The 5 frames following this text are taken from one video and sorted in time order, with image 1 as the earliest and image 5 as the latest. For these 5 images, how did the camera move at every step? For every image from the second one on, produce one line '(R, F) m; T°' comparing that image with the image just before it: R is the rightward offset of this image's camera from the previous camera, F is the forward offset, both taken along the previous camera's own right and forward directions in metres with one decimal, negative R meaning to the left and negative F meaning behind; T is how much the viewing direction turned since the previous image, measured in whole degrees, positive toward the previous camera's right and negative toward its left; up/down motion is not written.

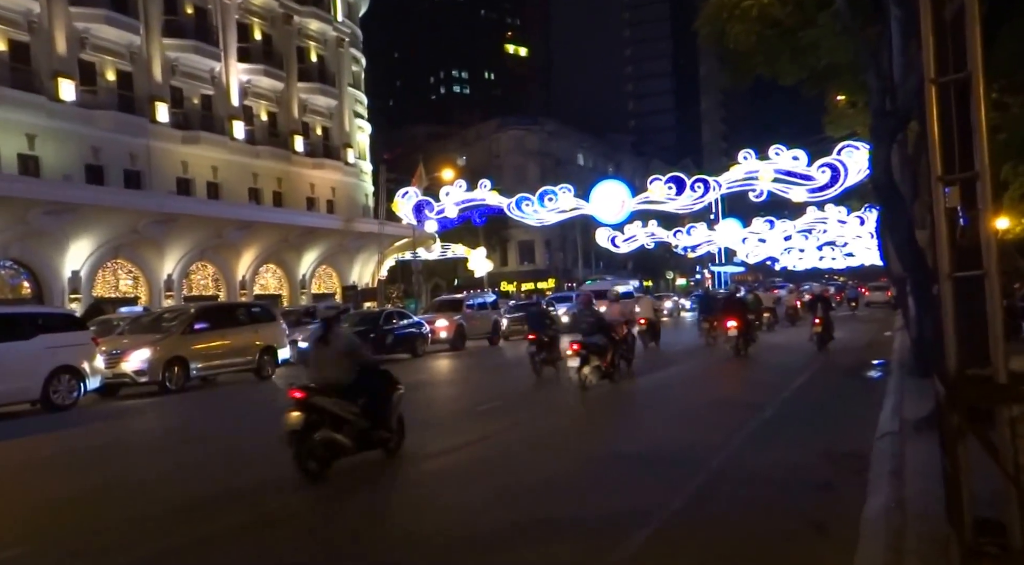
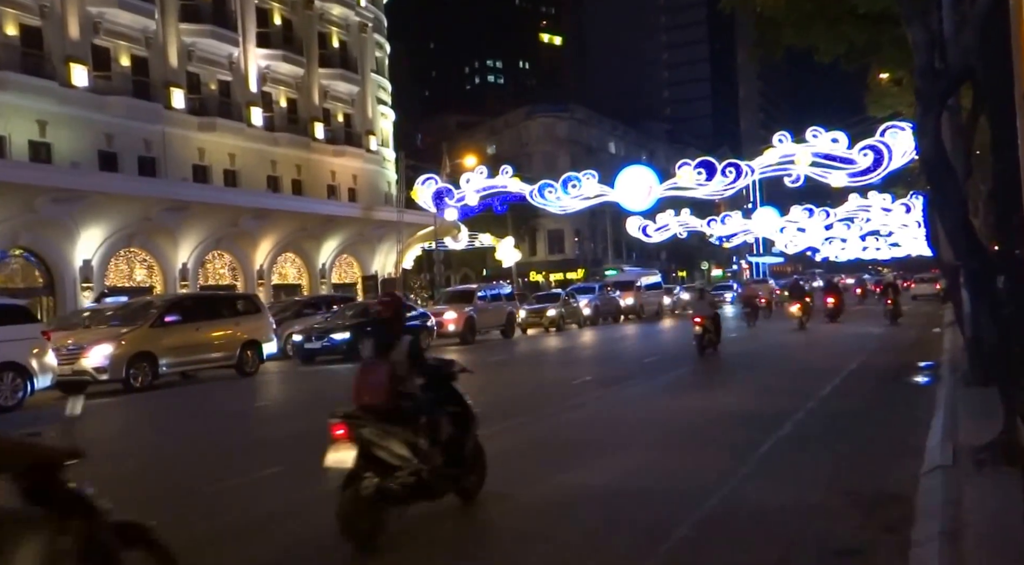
(+0.4, +1.2) m; -2°
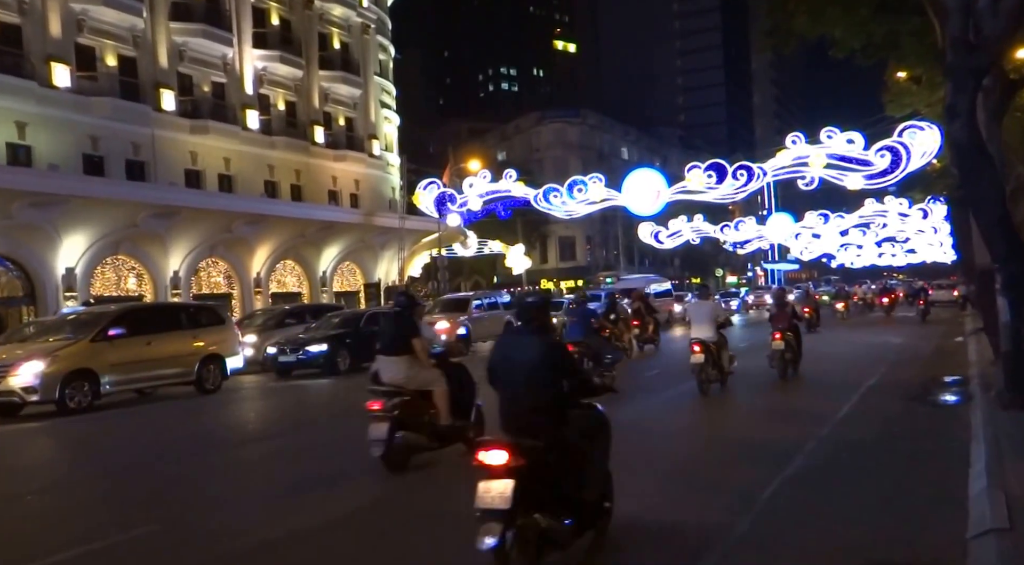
(+0.5, +1.5) m; -1°
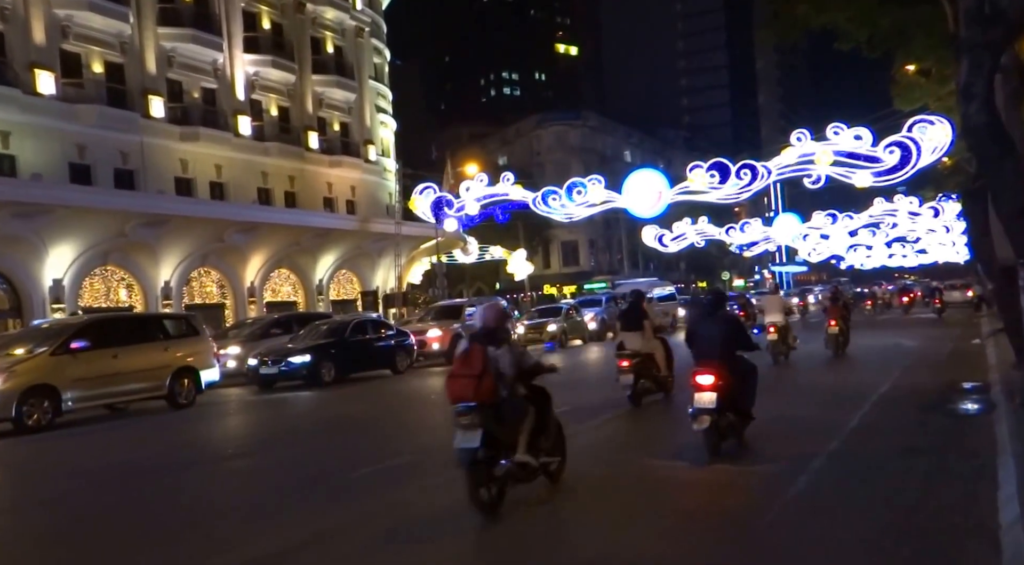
(+0.3, +0.8) m; 0°
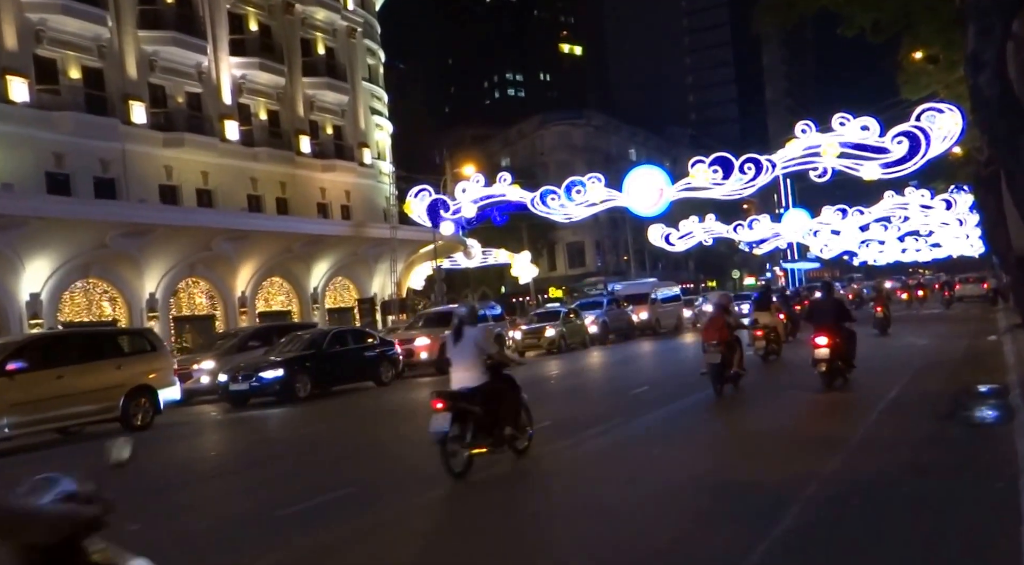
(+0.5, +1.3) m; -1°
